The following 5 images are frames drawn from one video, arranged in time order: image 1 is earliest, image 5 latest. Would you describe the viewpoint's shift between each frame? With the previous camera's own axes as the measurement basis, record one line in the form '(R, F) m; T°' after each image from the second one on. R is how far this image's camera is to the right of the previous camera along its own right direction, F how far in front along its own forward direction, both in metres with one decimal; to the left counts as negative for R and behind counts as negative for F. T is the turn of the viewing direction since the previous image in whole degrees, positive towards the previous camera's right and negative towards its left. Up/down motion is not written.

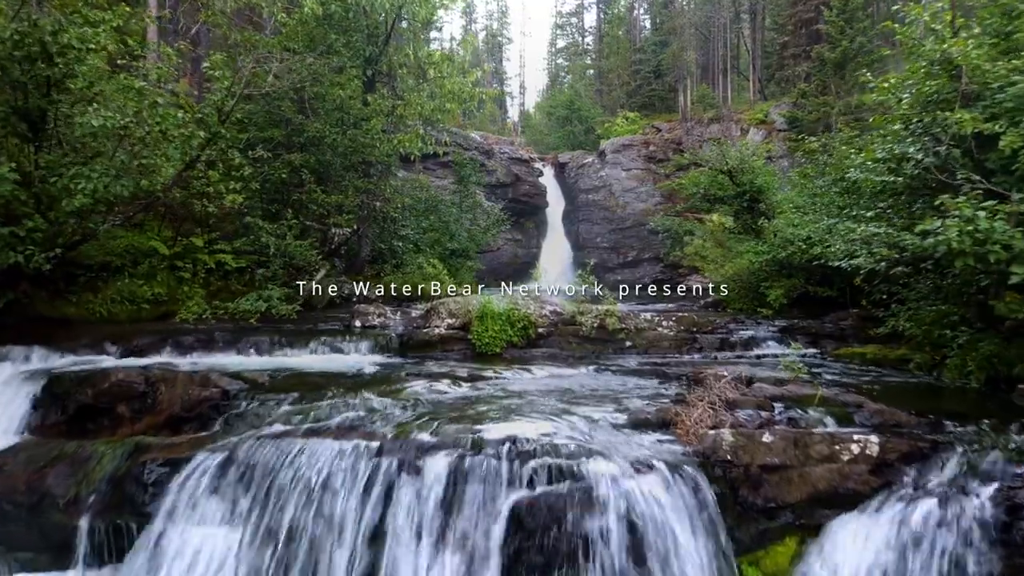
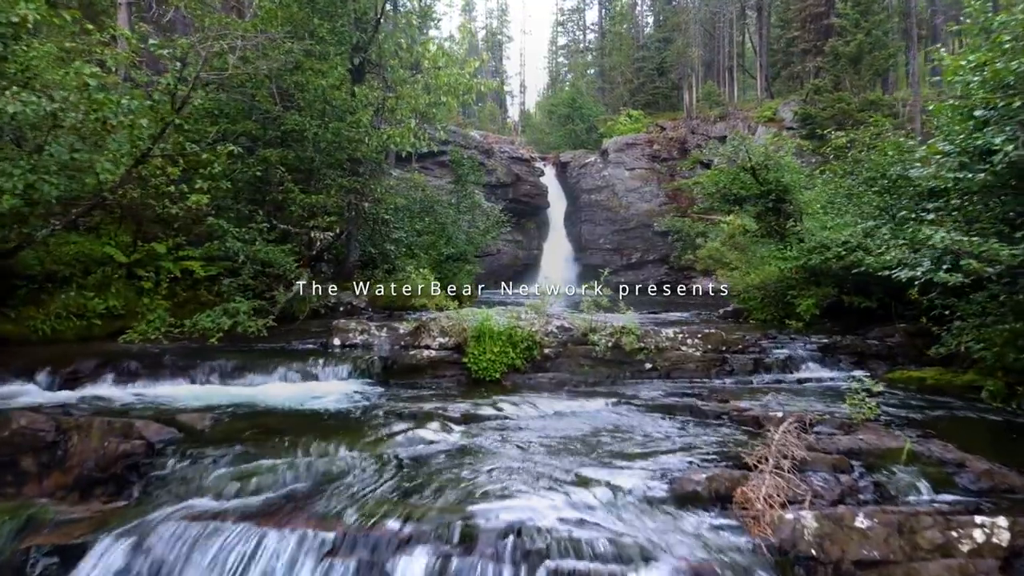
(0.0, +1.4) m; 0°
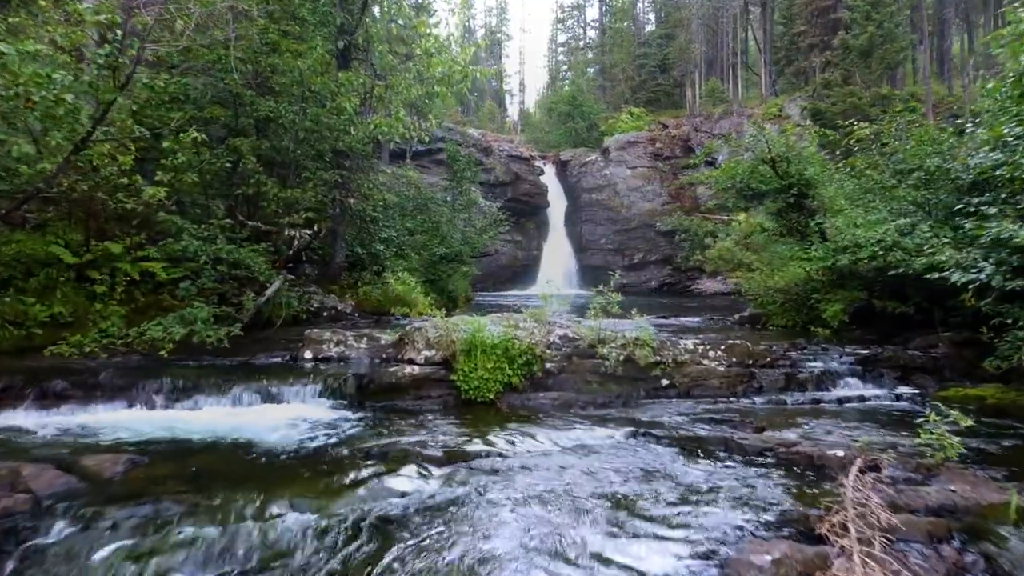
(+0.1, +1.2) m; 0°
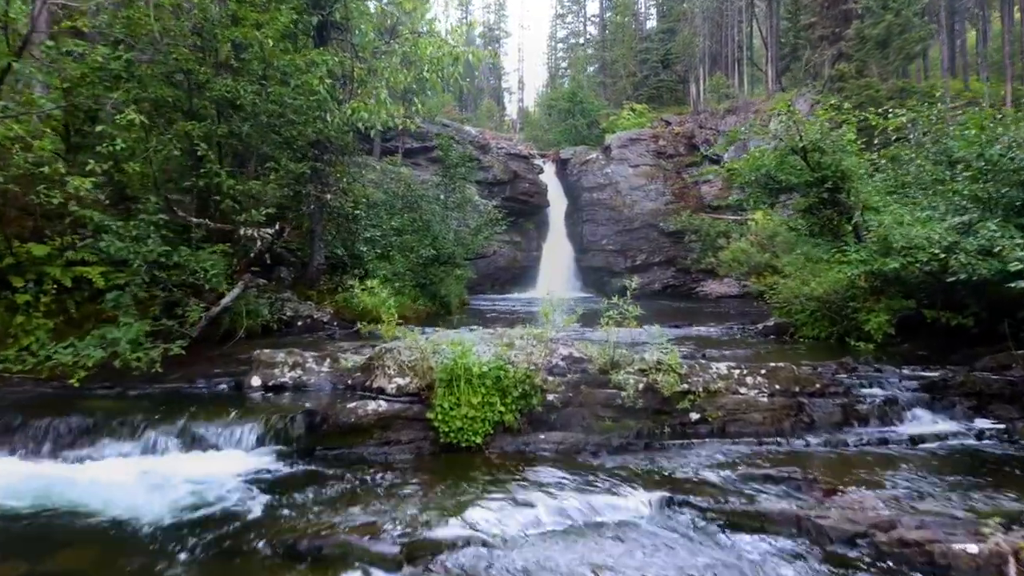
(+0.1, +1.5) m; 0°
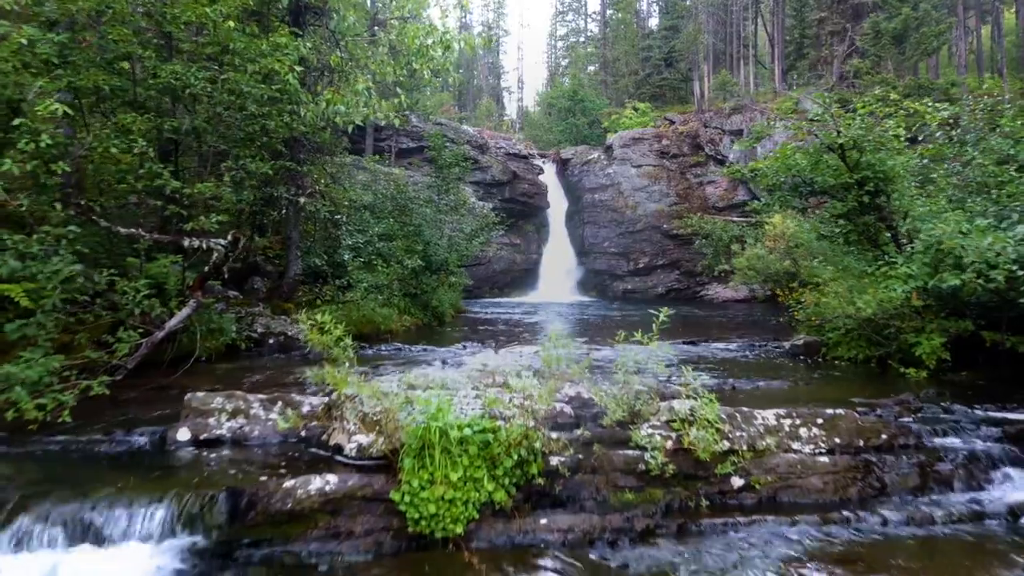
(+0.1, +1.3) m; 0°
